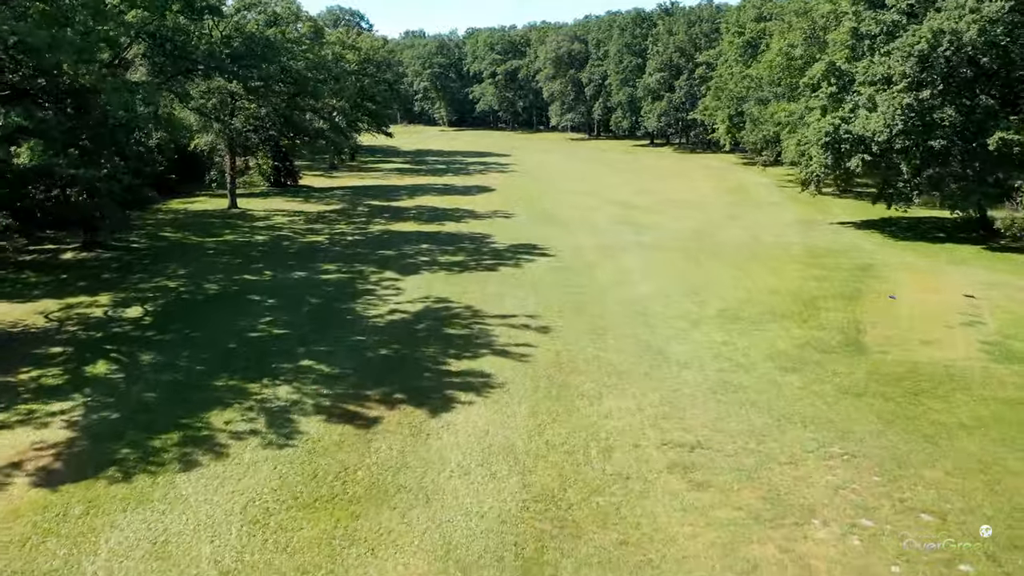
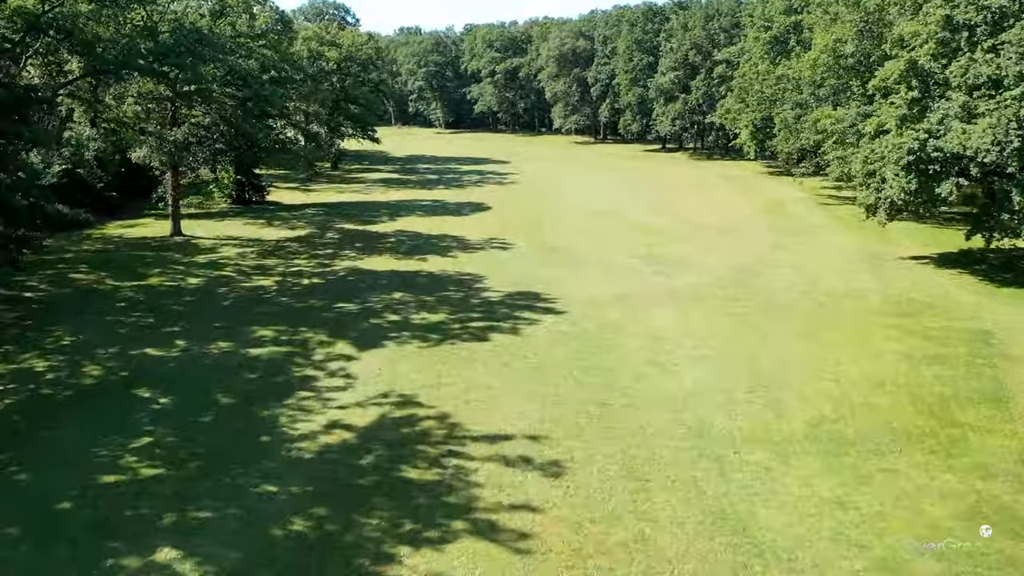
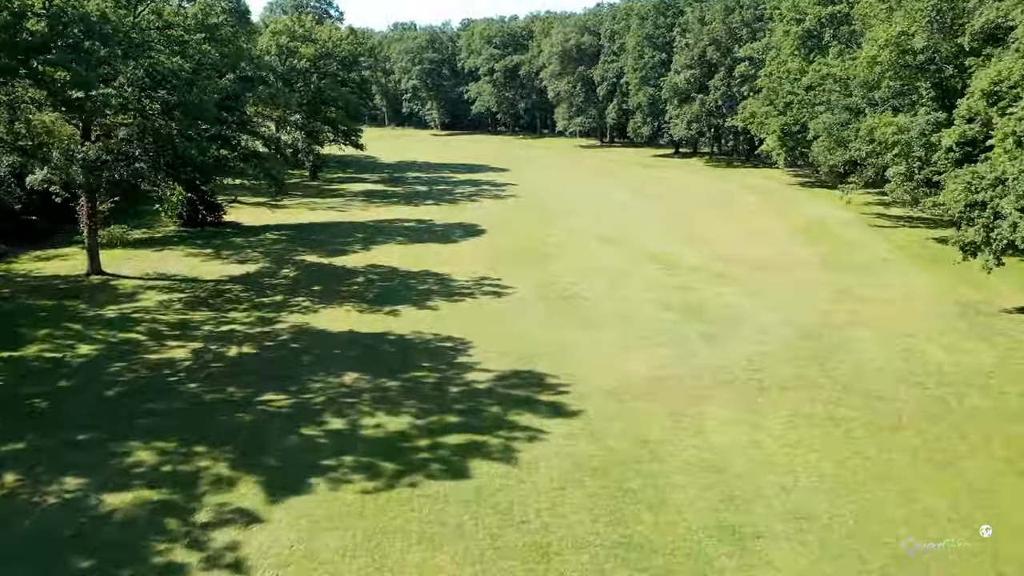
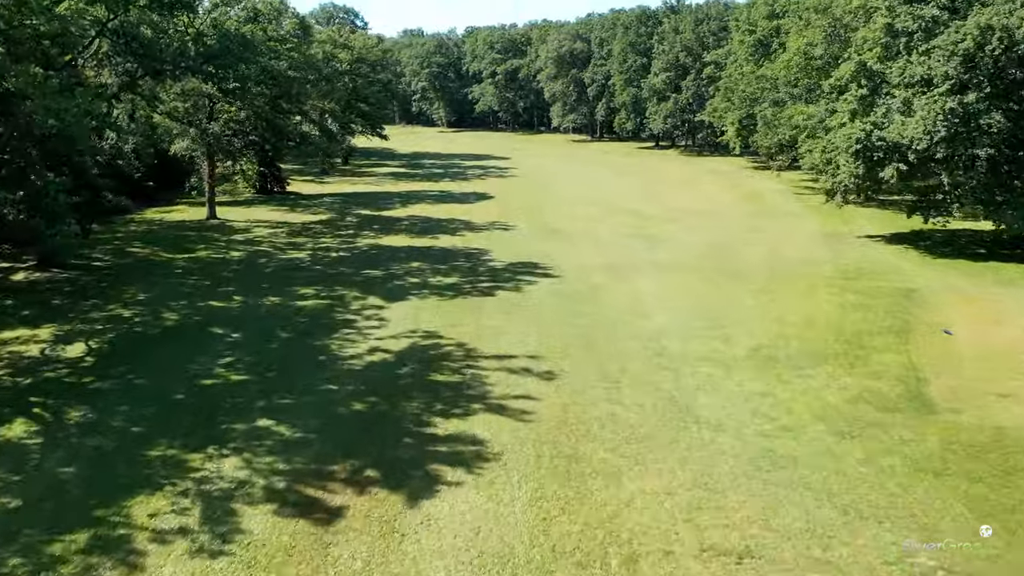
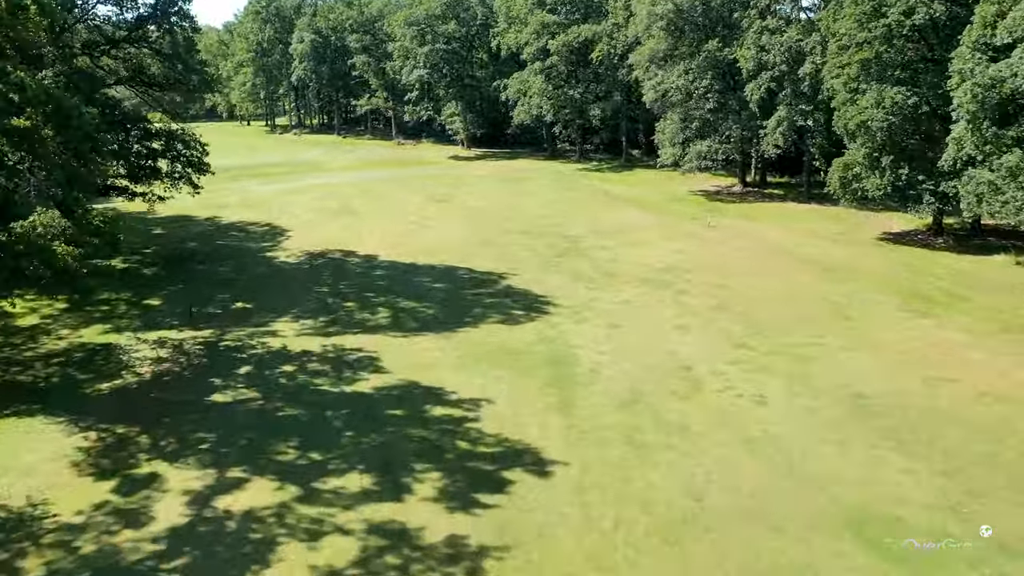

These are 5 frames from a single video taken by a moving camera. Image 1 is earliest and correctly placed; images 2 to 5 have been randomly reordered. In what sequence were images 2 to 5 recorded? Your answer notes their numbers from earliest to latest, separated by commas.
4, 2, 3, 5
